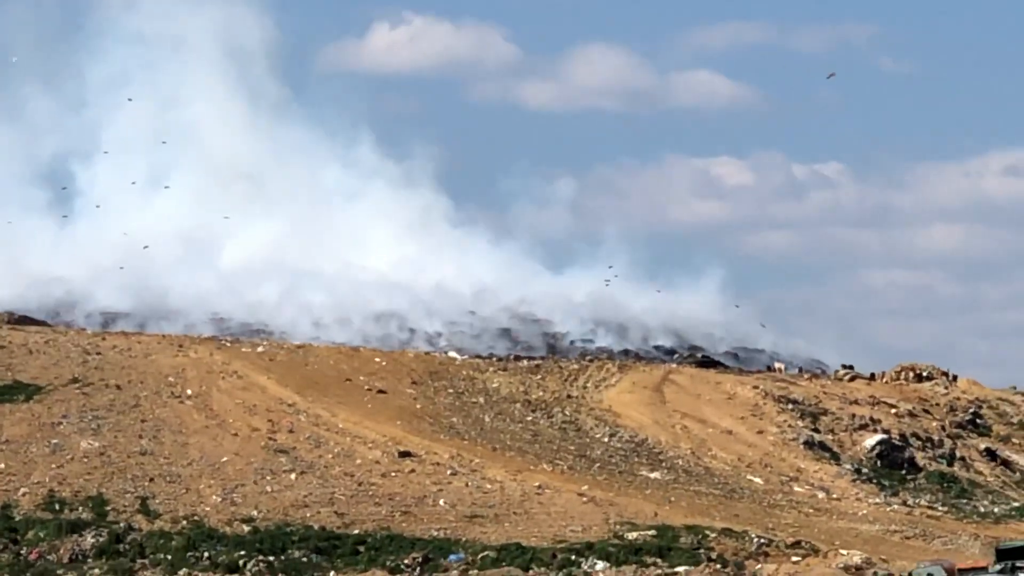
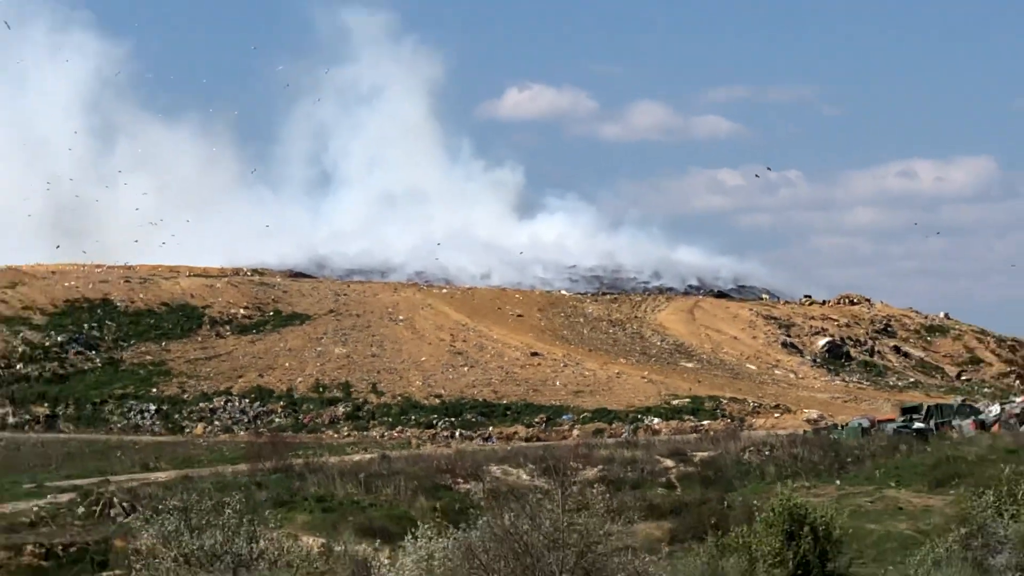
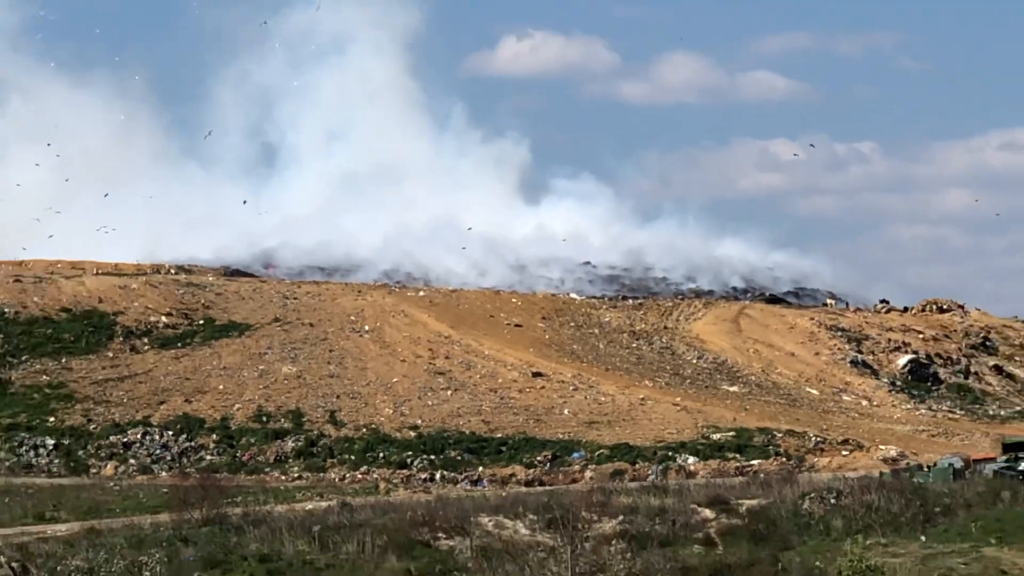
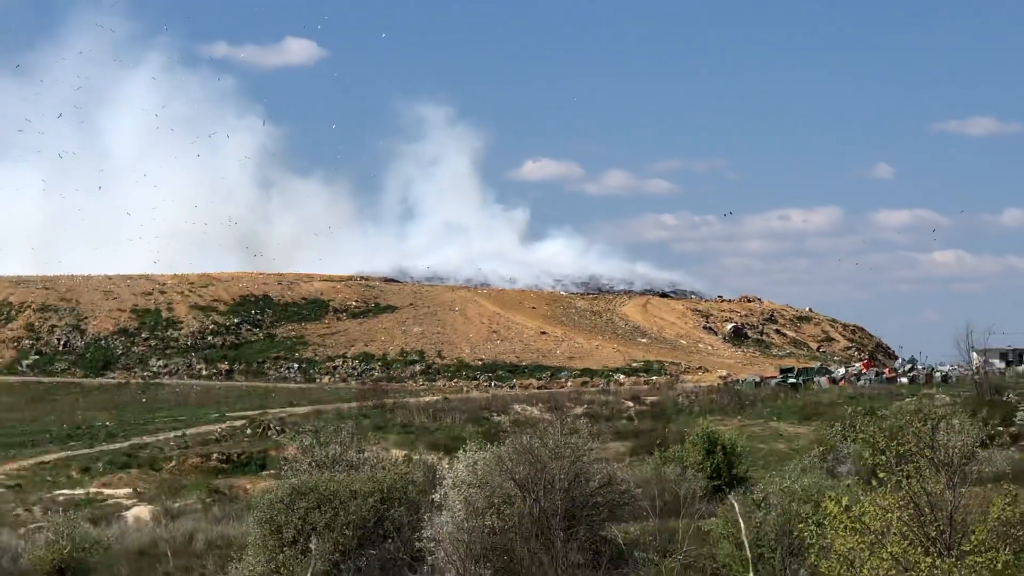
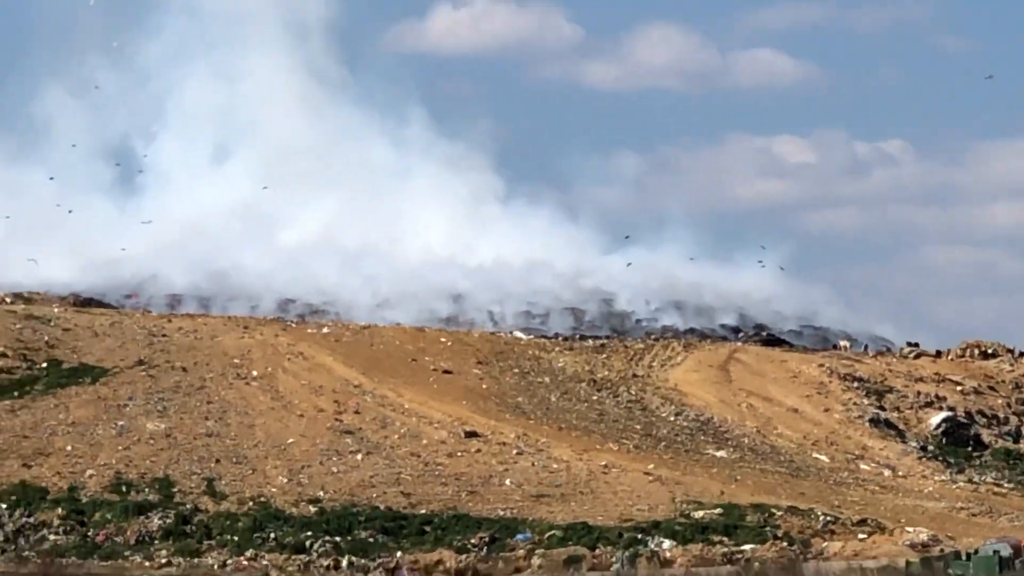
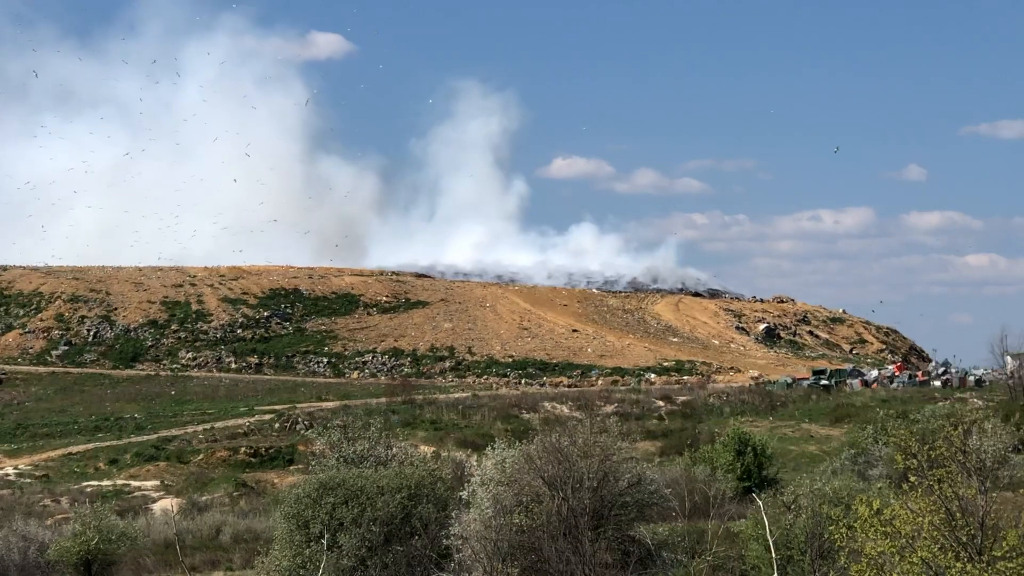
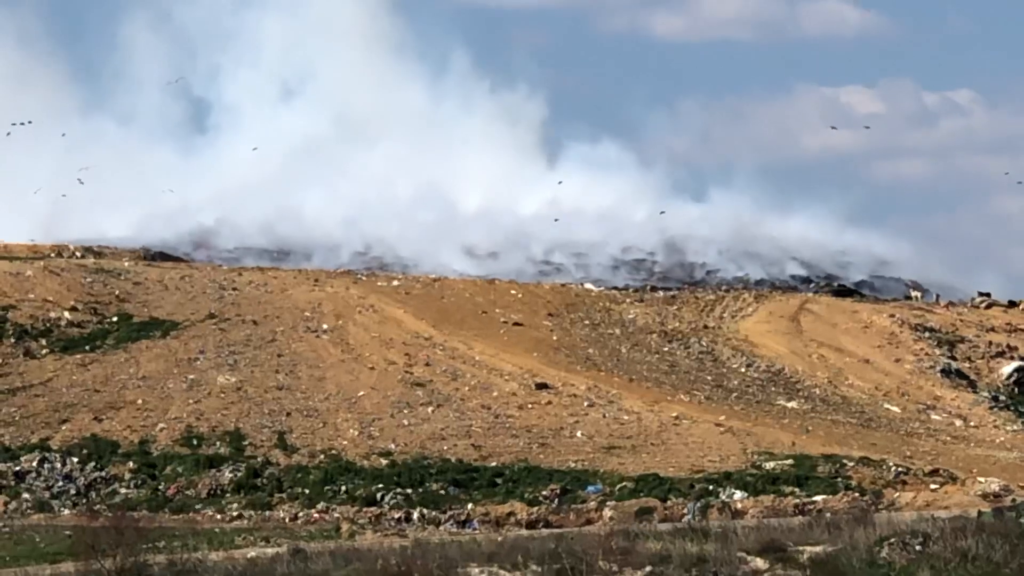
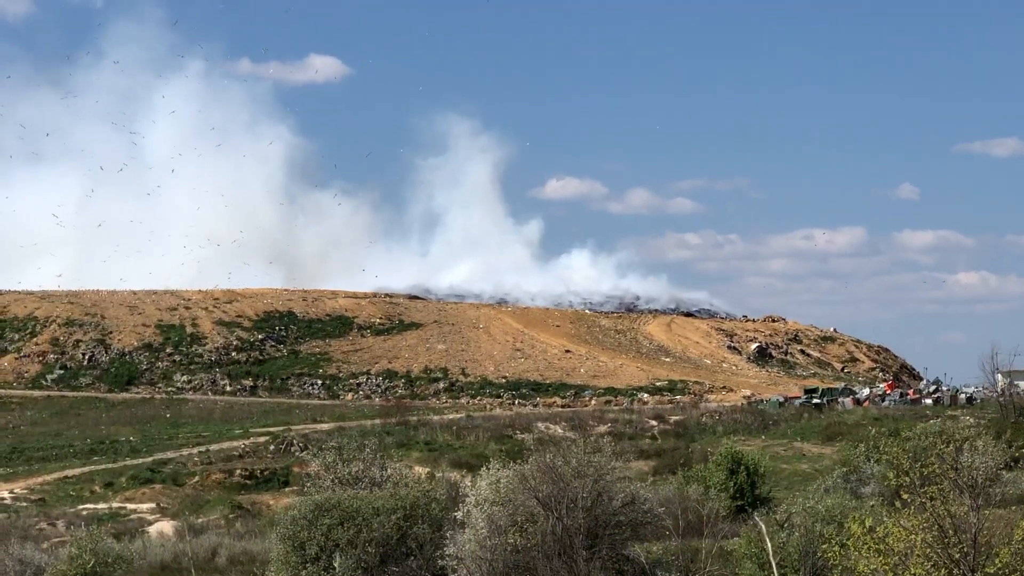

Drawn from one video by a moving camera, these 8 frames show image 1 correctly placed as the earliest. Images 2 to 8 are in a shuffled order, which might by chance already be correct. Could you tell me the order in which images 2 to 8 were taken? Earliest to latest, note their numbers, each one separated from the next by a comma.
5, 7, 3, 2, 4, 8, 6
